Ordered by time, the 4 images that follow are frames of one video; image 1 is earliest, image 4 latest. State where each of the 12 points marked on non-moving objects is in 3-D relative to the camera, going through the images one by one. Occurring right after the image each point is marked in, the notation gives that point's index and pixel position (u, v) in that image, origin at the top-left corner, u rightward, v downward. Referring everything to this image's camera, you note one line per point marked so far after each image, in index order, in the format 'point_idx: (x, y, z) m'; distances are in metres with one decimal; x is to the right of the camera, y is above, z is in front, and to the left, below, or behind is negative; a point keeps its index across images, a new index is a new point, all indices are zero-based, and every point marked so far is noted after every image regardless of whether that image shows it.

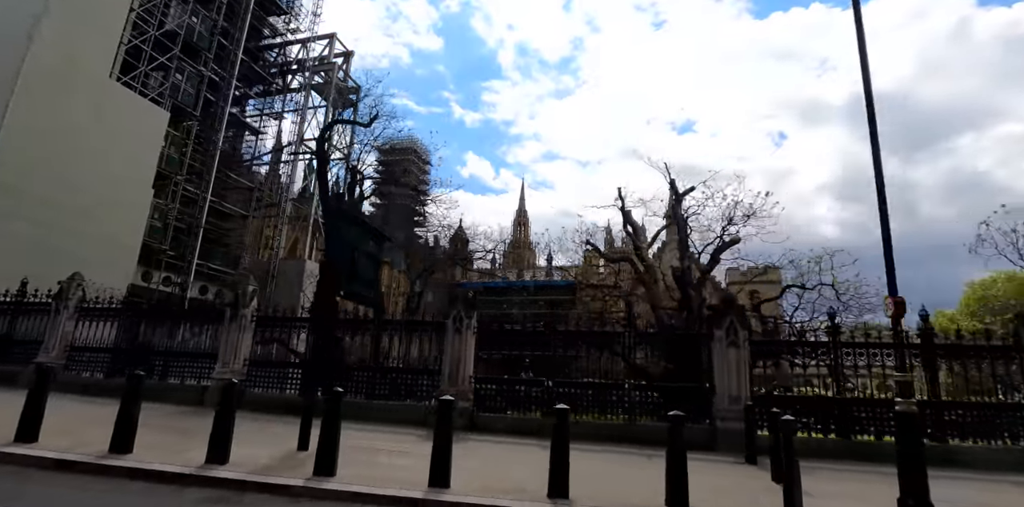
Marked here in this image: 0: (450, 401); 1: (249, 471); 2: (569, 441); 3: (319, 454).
0: (-0.6, -1.3, +4.7) m
1: (-2.4, -2.0, +4.9) m
2: (+0.4, -1.7, +4.7) m
3: (-1.8, -1.8, +4.9) m
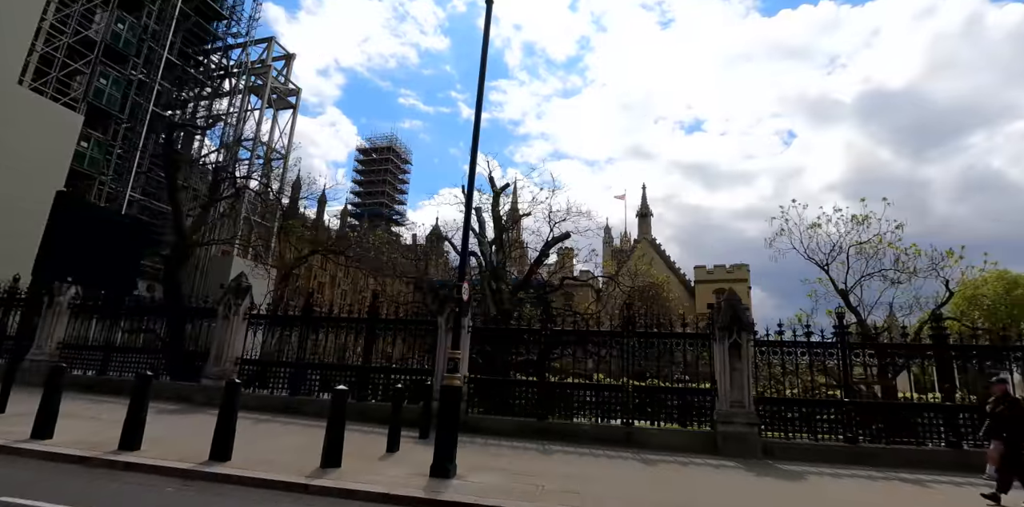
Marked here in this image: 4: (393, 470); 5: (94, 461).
0: (-2.6, -1.3, +5.1) m
1: (-4.4, -2.0, +5.3) m
2: (-1.6, -1.6, +5.1) m
3: (-3.8, -1.8, +5.3) m
4: (-1.2, -2.2, +5.3) m
5: (-3.9, -1.9, +4.9) m
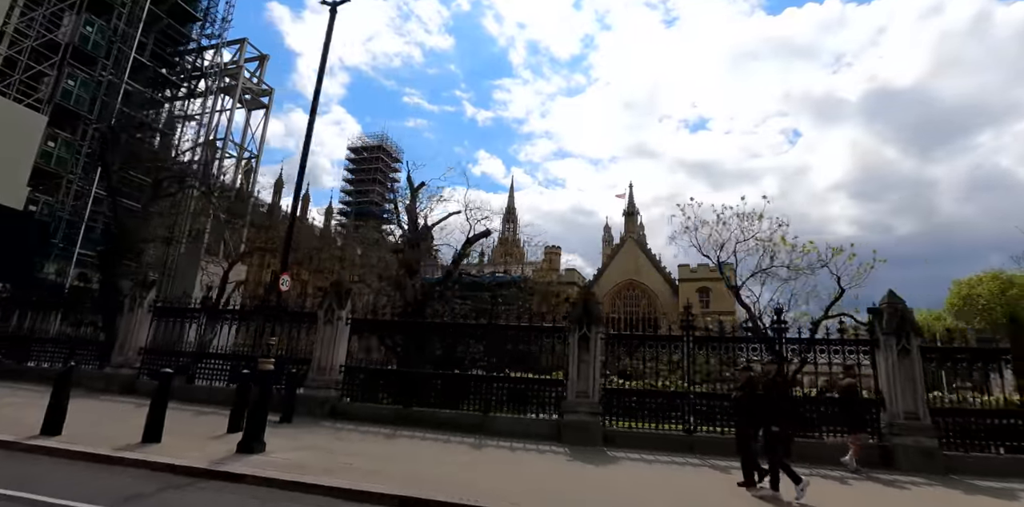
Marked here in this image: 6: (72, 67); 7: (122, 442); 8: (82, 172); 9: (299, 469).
0: (-4.7, -1.2, +5.5) m
1: (-6.4, -1.9, +5.8) m
2: (-3.6, -1.6, +5.5) m
3: (-5.8, -1.7, +5.7) m
4: (-3.2, -2.1, +5.8) m
5: (-5.9, -1.9, +5.3) m
6: (-16.3, +6.9, +19.5) m
7: (-4.0, -2.0, +5.4) m
8: (-16.4, +3.1, +20.0) m
9: (-2.1, -2.1, +5.1) m
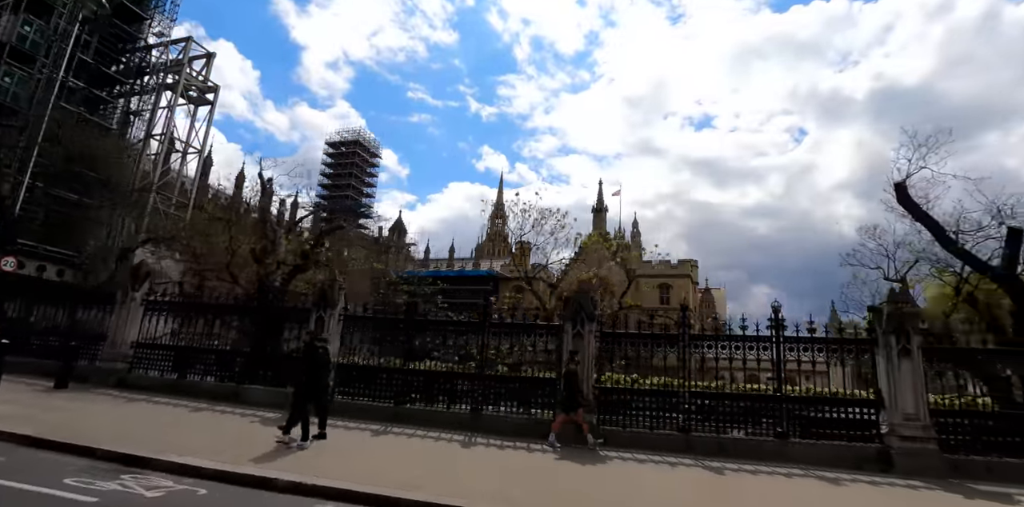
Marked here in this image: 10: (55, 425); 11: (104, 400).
0: (-8.7, -1.0, +6.5) m
1: (-10.5, -1.6, +6.9) m
2: (-7.7, -1.3, +6.5) m
3: (-9.9, -1.5, +6.8) m
4: (-7.2, -1.9, +6.7) m
5: (-10.0, -1.6, +6.4) m
6: (-19.8, +7.4, +20.7) m
7: (-8.1, -1.8, +6.4) m
8: (-20.0, +3.7, +21.3) m
9: (-6.1, -1.9, +6.0) m
10: (-5.6, -2.1, +6.5) m
11: (-6.4, -2.3, +8.4) m
